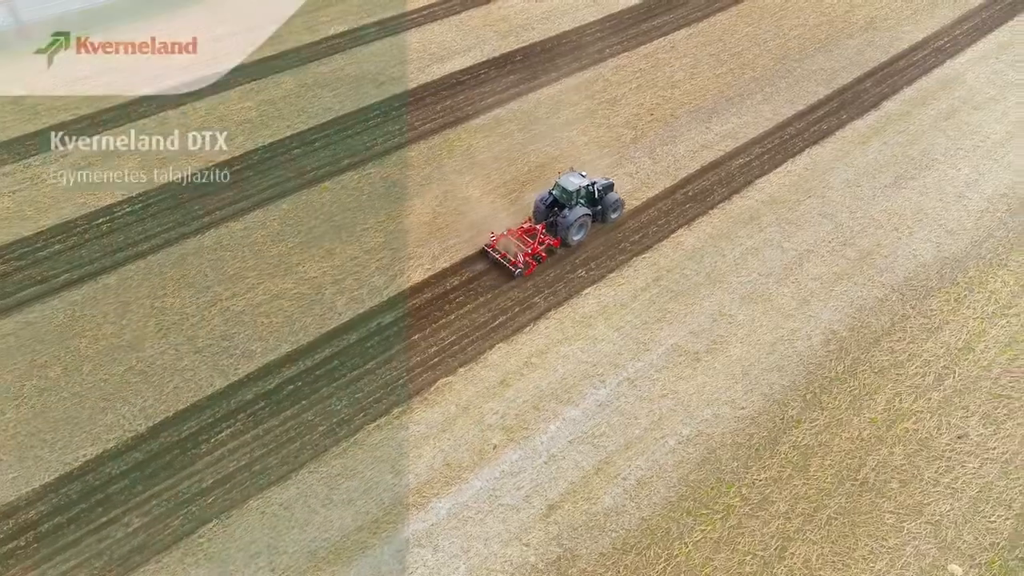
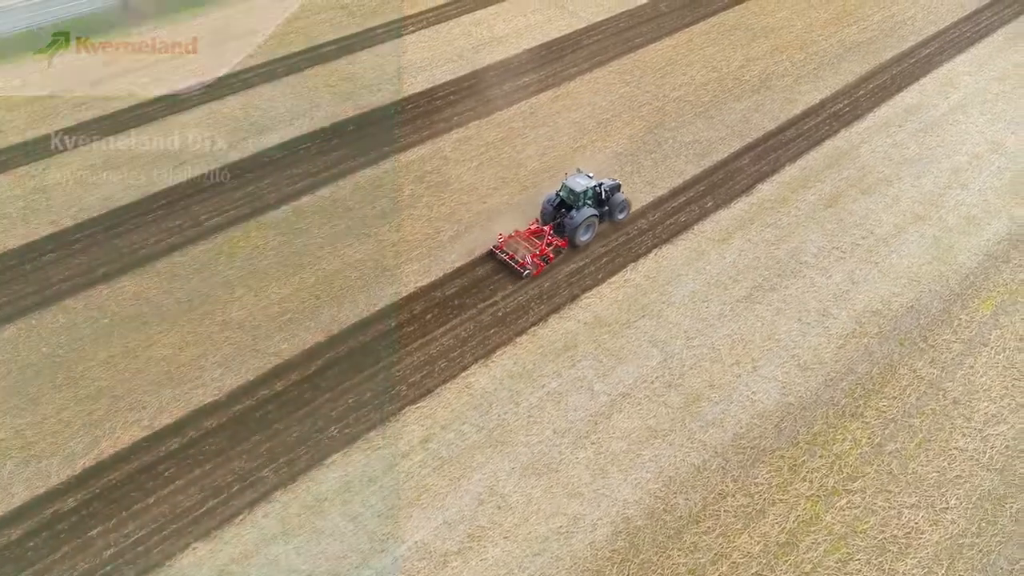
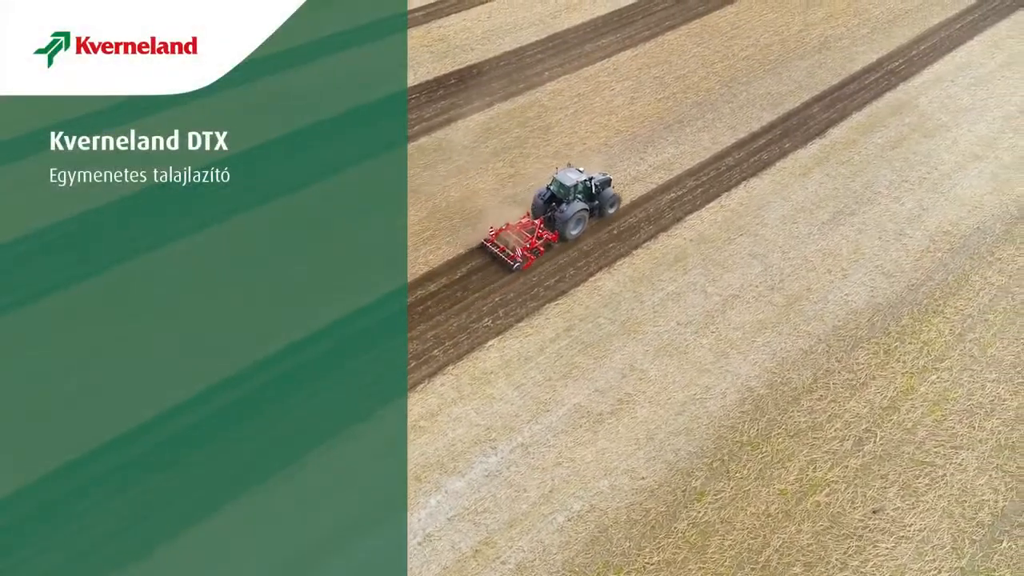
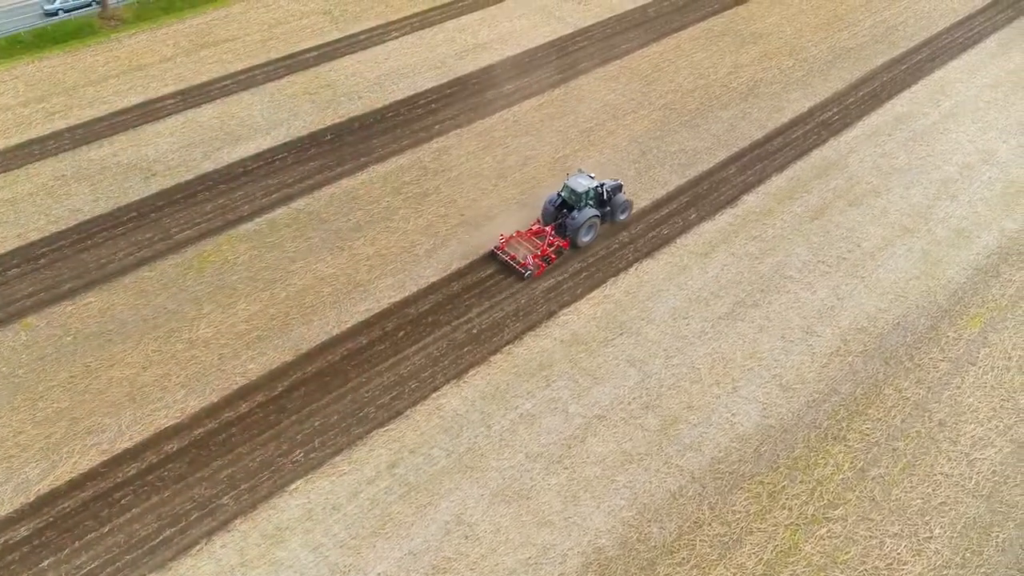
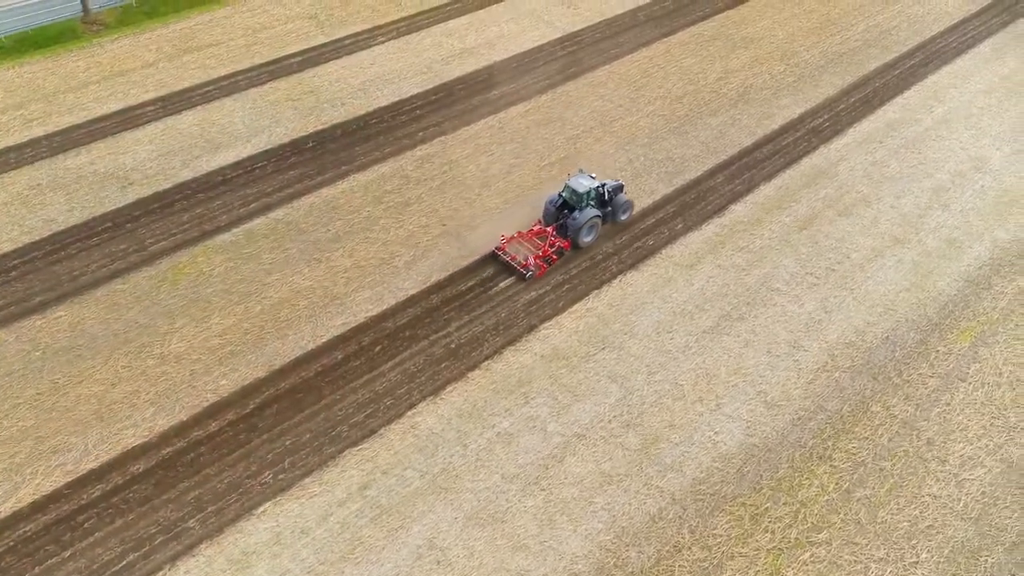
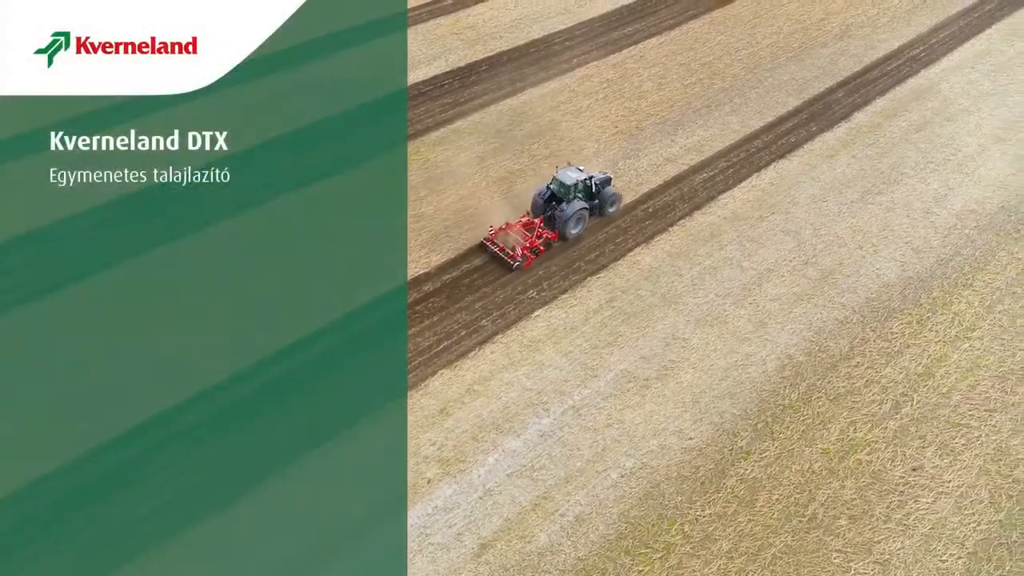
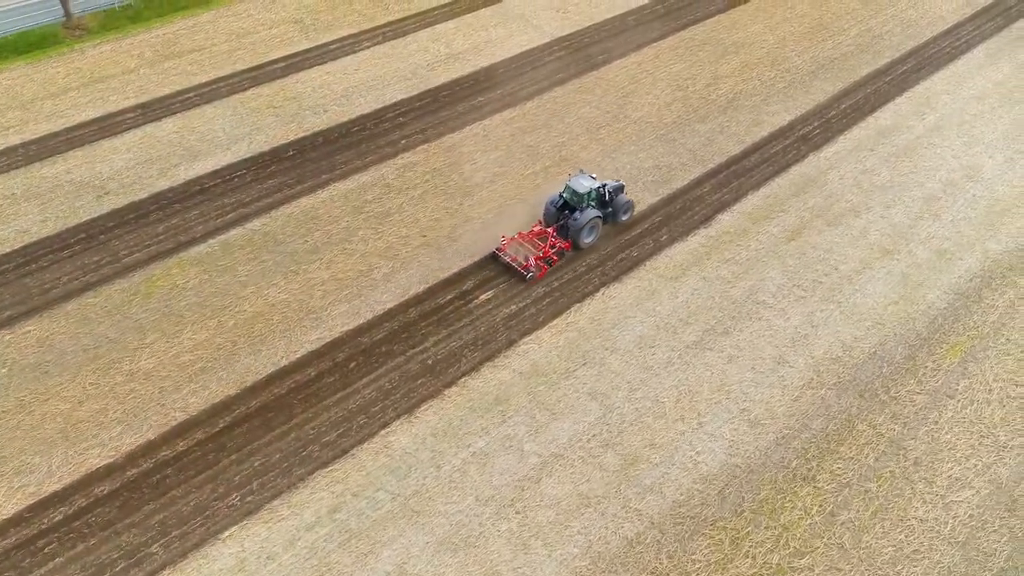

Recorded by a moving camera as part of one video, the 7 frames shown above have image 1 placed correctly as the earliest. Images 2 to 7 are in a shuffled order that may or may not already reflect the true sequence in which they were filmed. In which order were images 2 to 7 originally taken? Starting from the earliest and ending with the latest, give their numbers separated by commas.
6, 3, 2, 4, 5, 7
